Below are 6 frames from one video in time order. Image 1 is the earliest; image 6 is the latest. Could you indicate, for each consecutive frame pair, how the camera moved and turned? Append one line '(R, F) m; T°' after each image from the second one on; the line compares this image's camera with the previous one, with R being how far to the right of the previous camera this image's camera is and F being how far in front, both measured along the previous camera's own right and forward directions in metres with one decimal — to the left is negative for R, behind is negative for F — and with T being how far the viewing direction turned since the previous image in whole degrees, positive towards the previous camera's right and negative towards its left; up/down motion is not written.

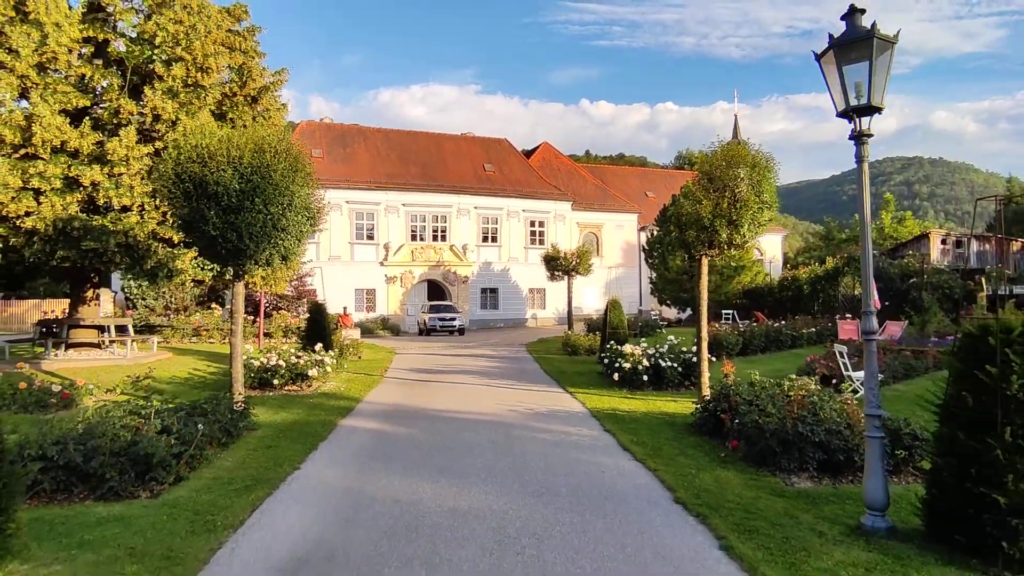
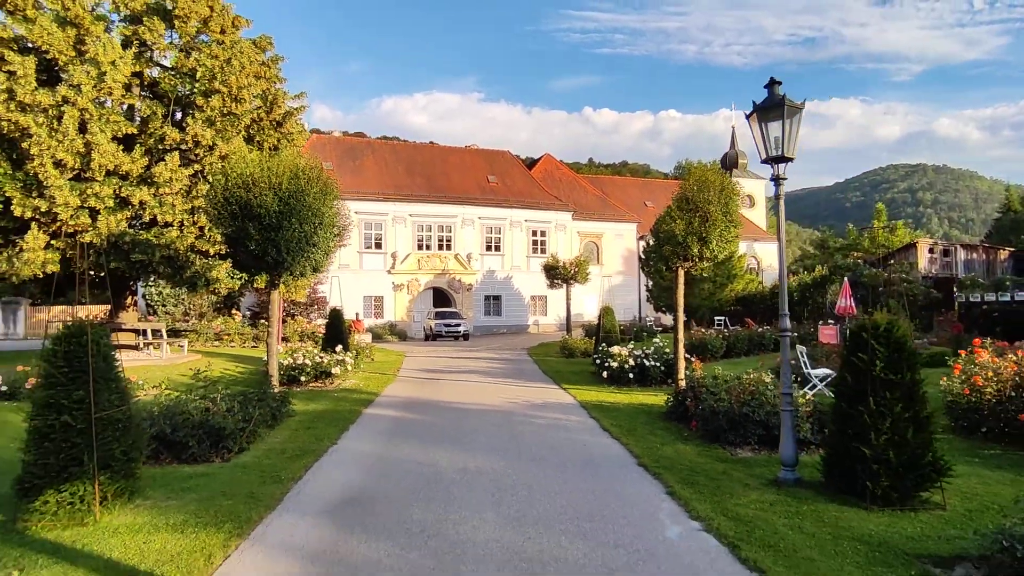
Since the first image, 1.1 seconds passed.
(+0.1, -1.5) m; 0°
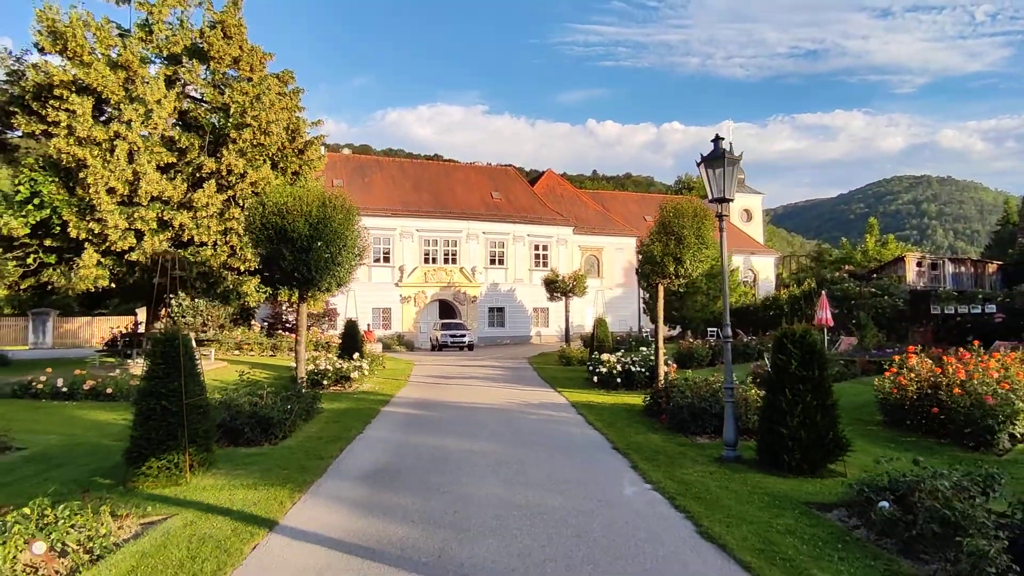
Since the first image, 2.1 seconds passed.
(+0.1, -1.6) m; 0°
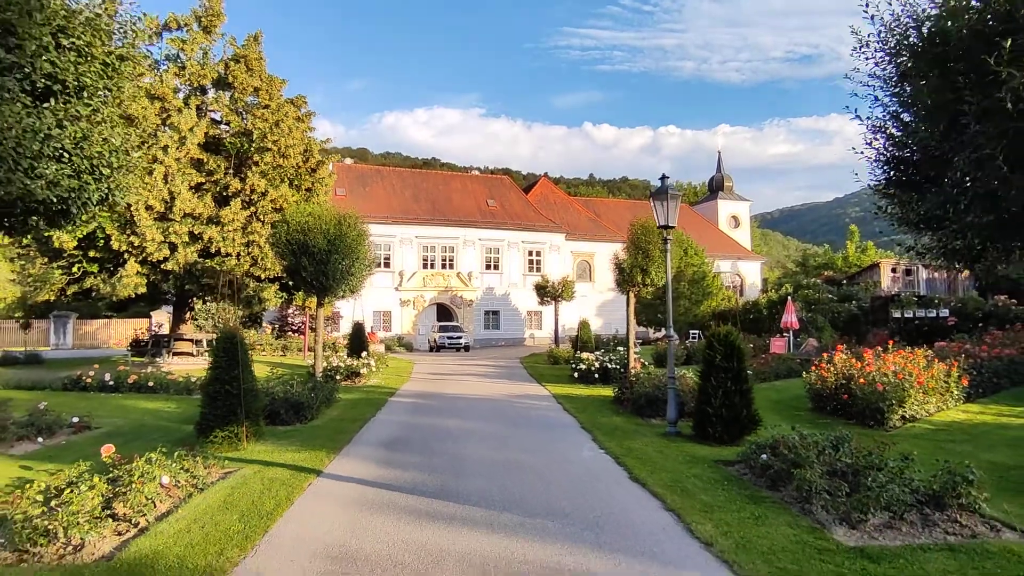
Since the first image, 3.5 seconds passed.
(+0.1, -2.0) m; 0°
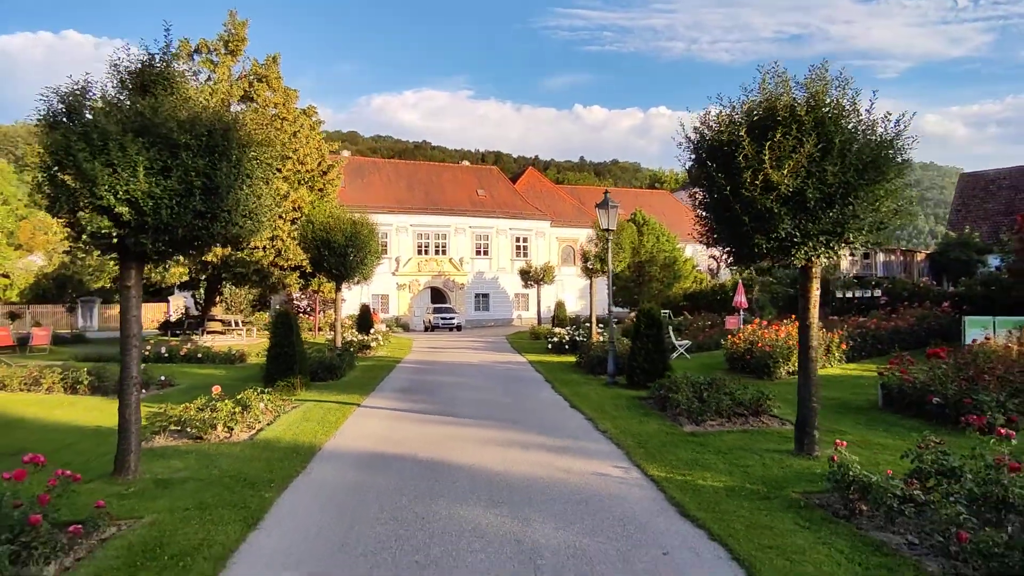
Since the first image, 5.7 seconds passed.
(+0.2, -3.4) m; +1°
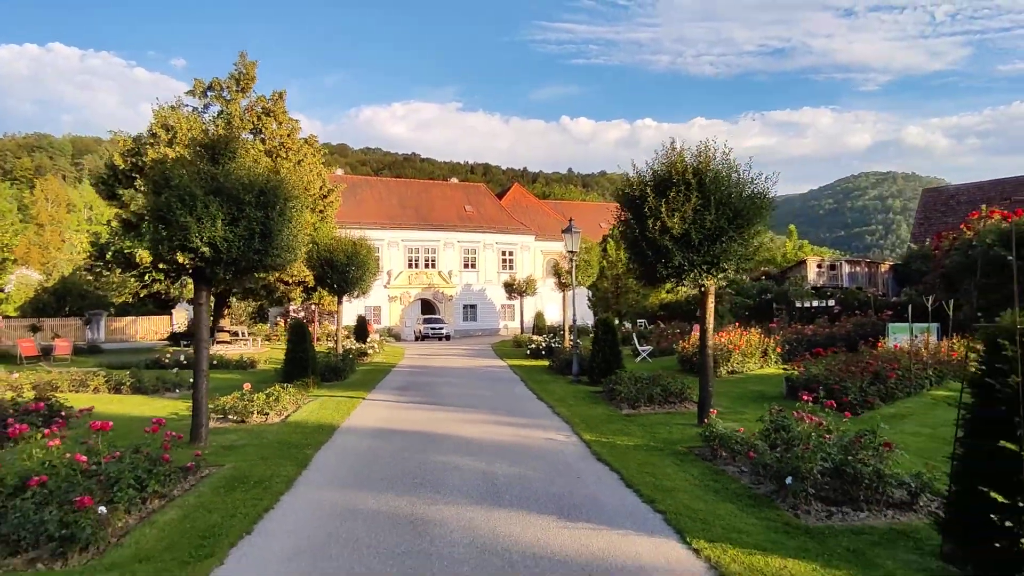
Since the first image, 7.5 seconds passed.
(+0.2, -2.4) m; +1°
